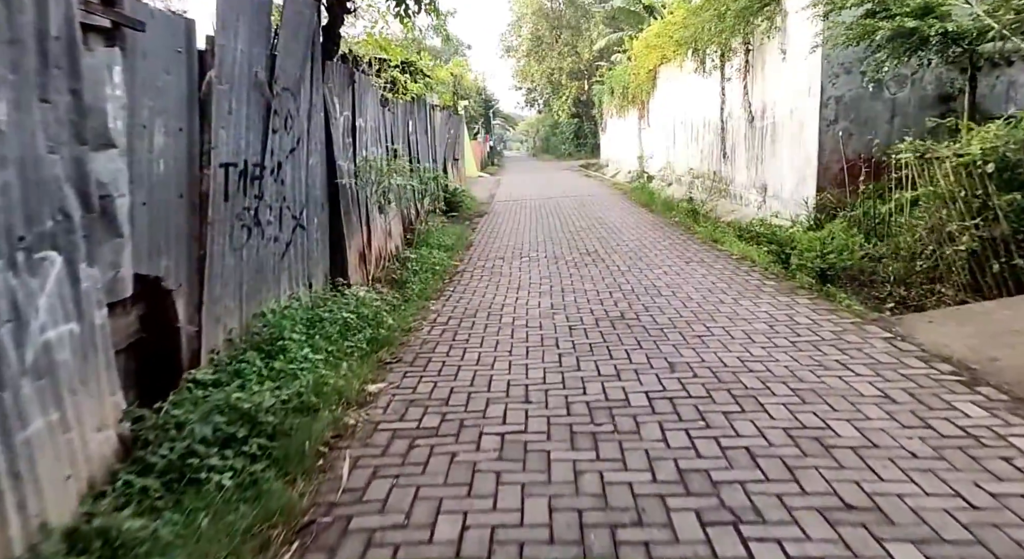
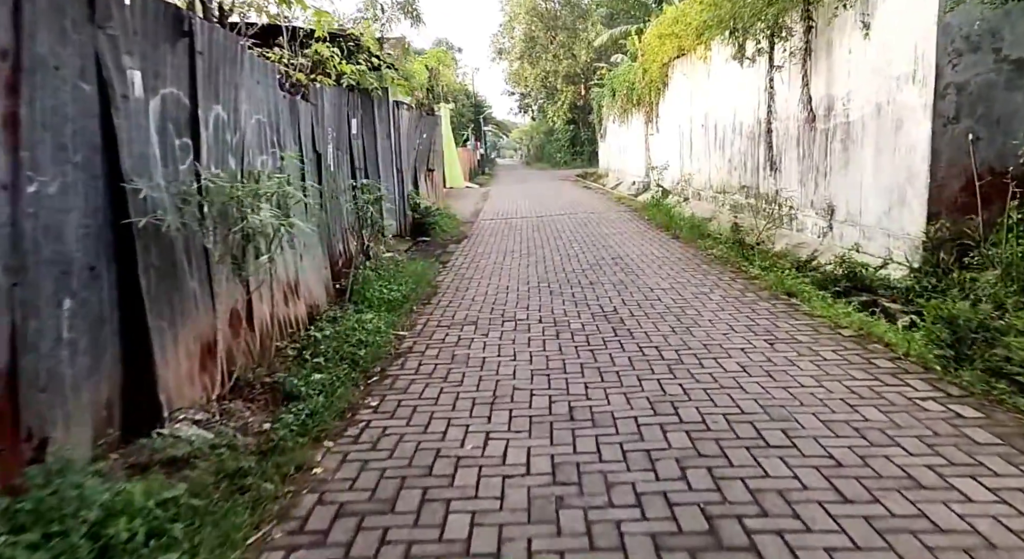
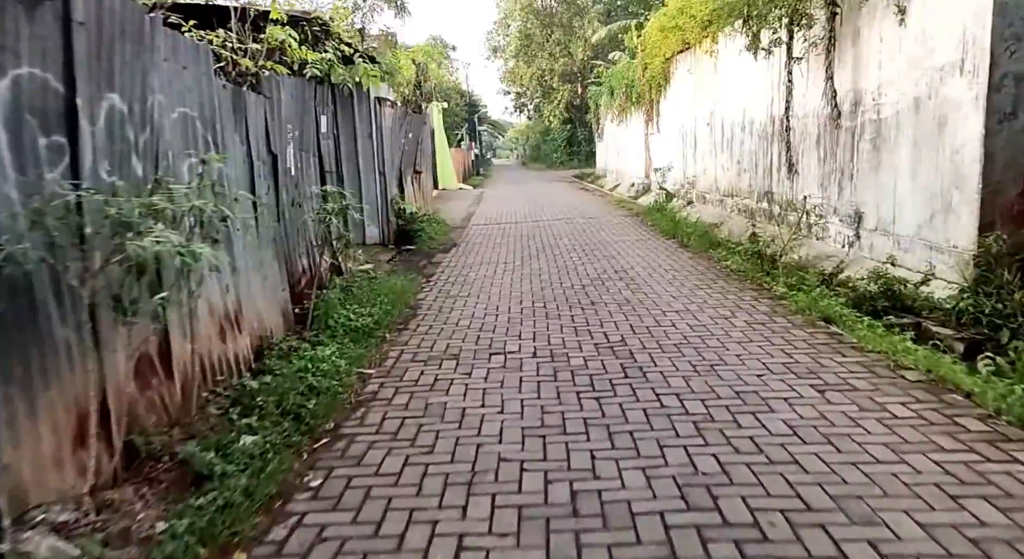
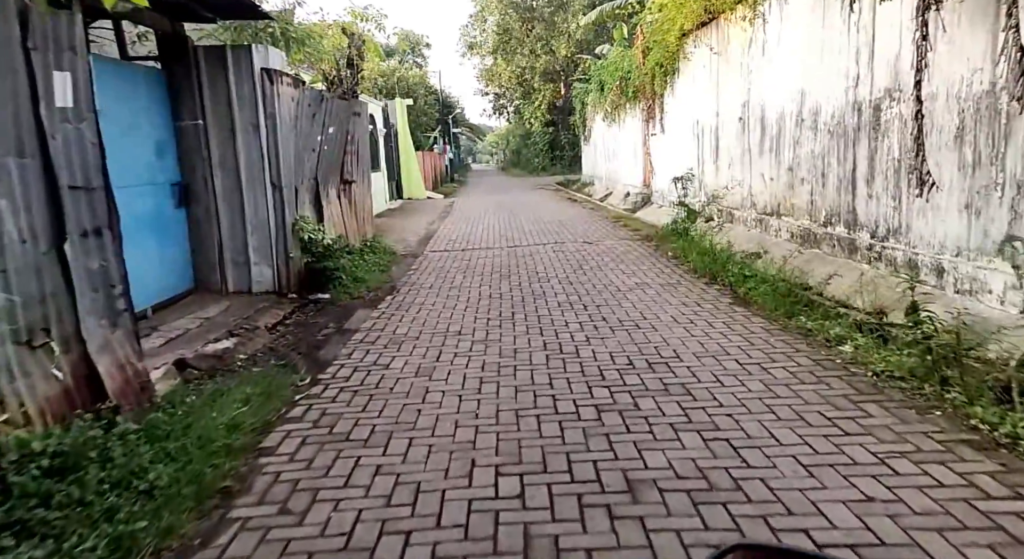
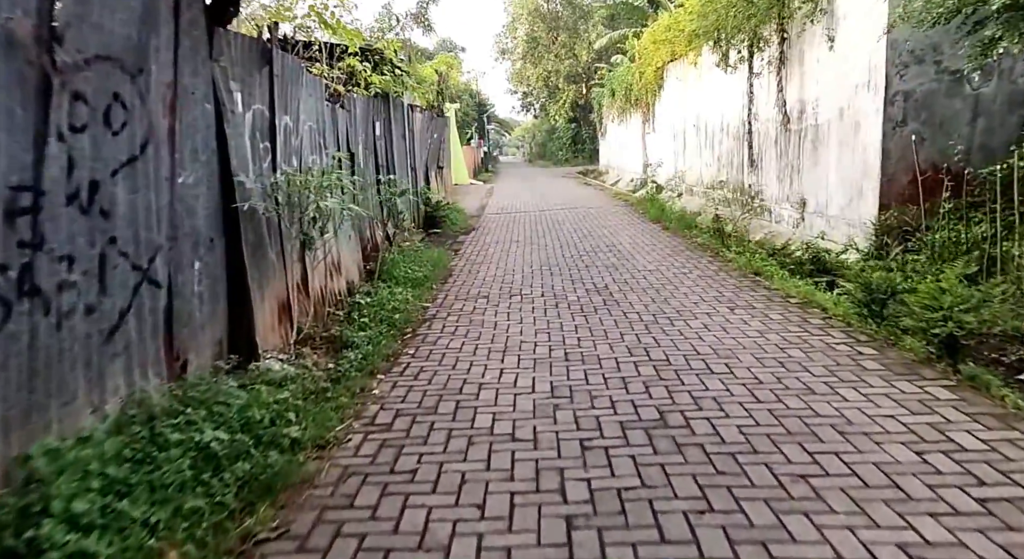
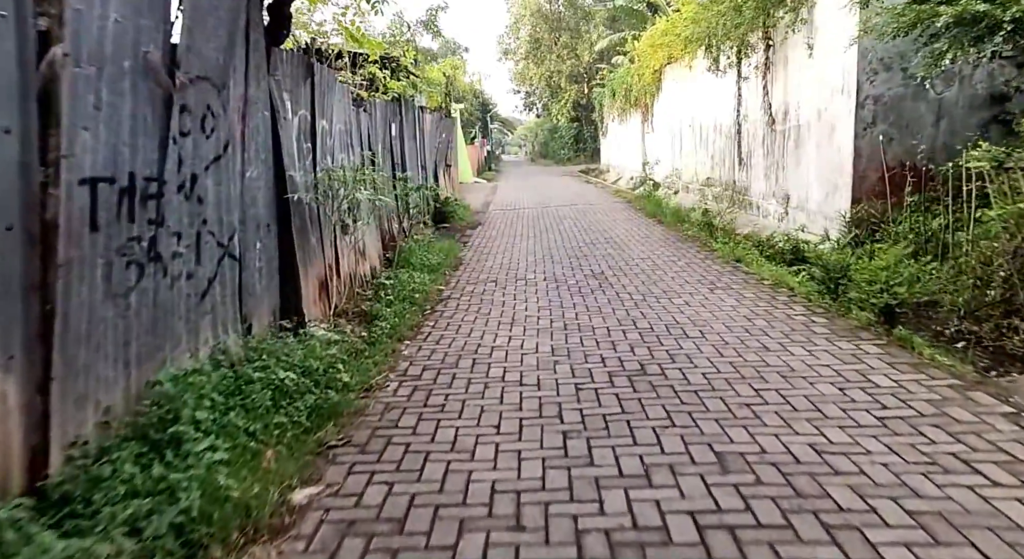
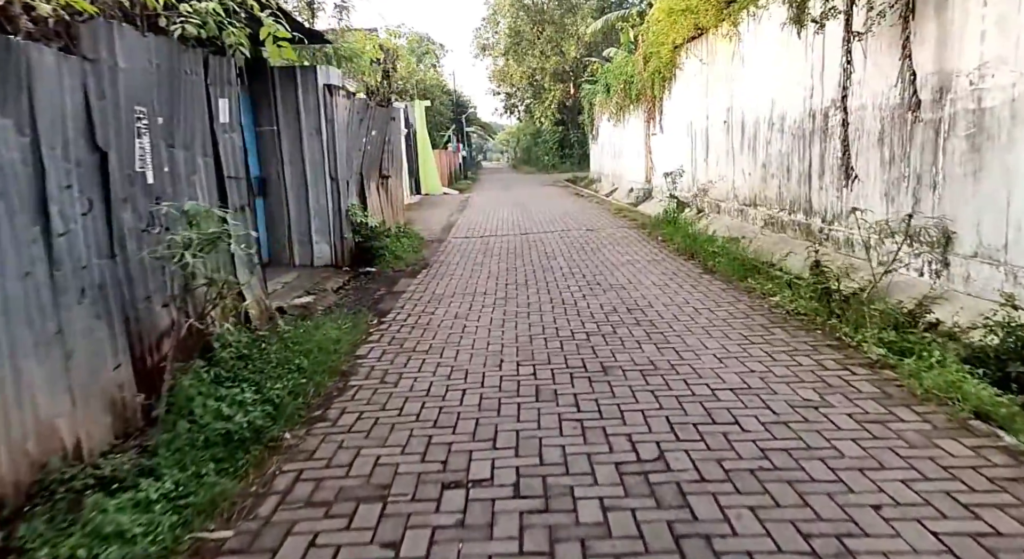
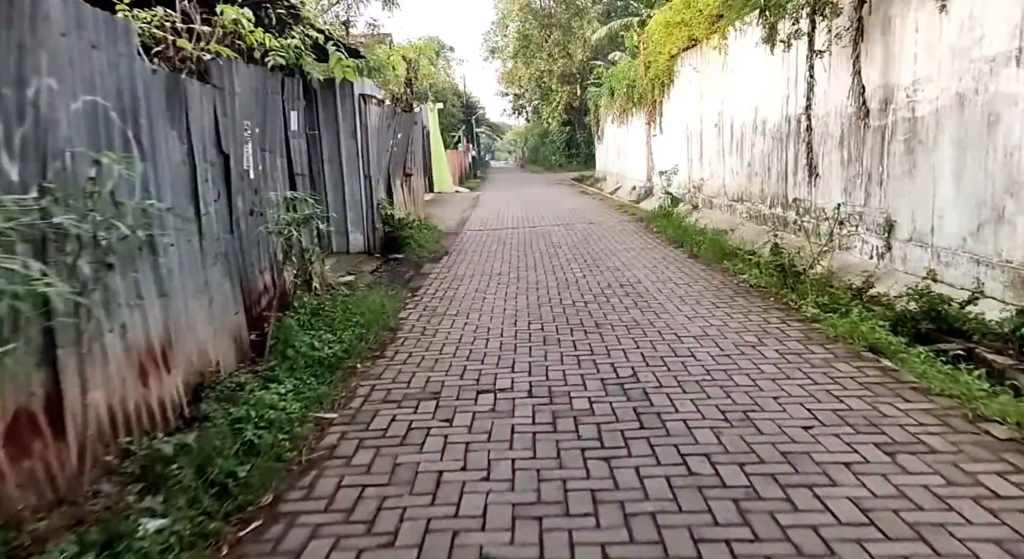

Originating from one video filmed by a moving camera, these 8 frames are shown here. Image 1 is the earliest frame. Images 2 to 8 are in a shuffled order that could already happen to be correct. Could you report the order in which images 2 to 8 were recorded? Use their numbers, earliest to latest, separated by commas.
6, 5, 2, 3, 8, 7, 4
